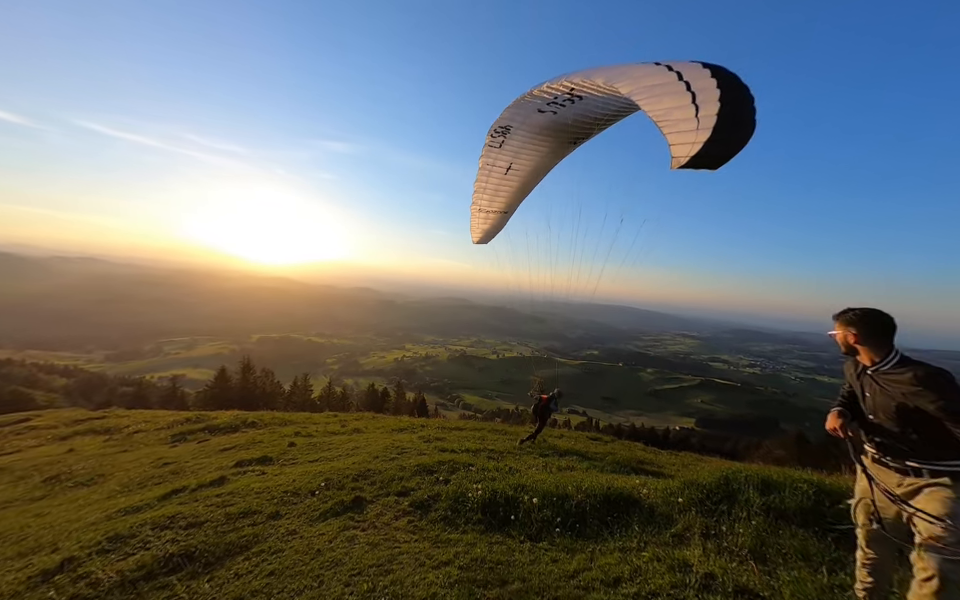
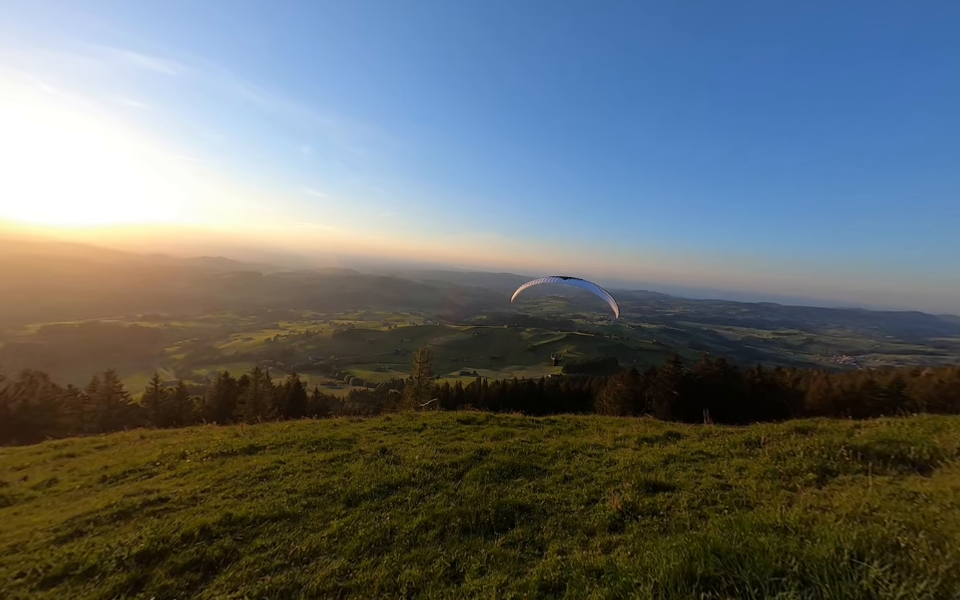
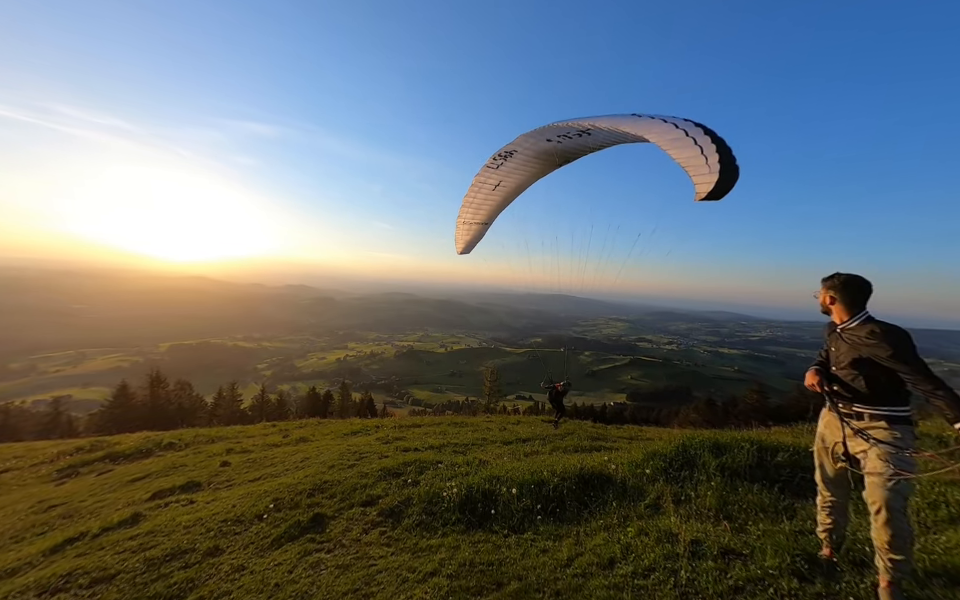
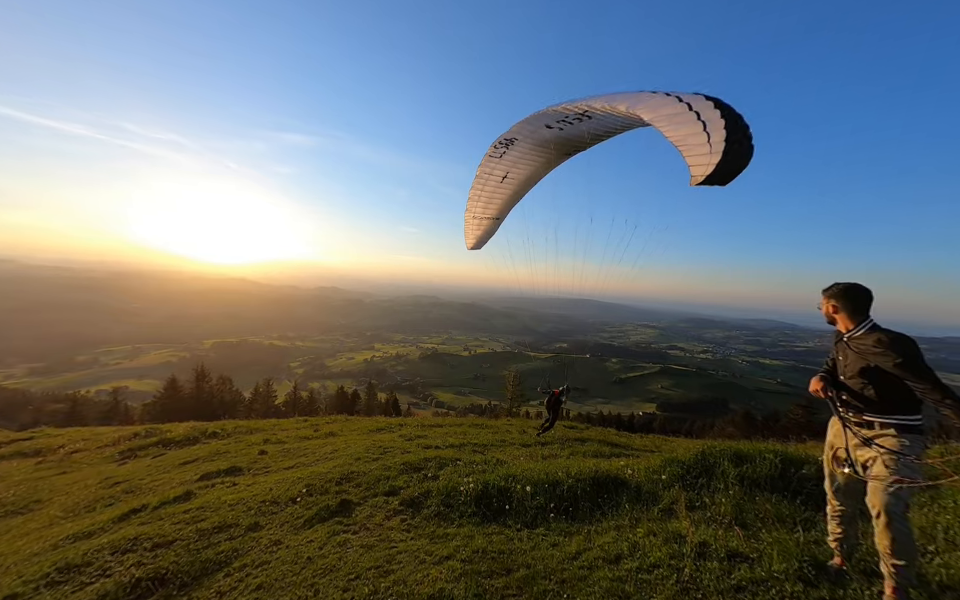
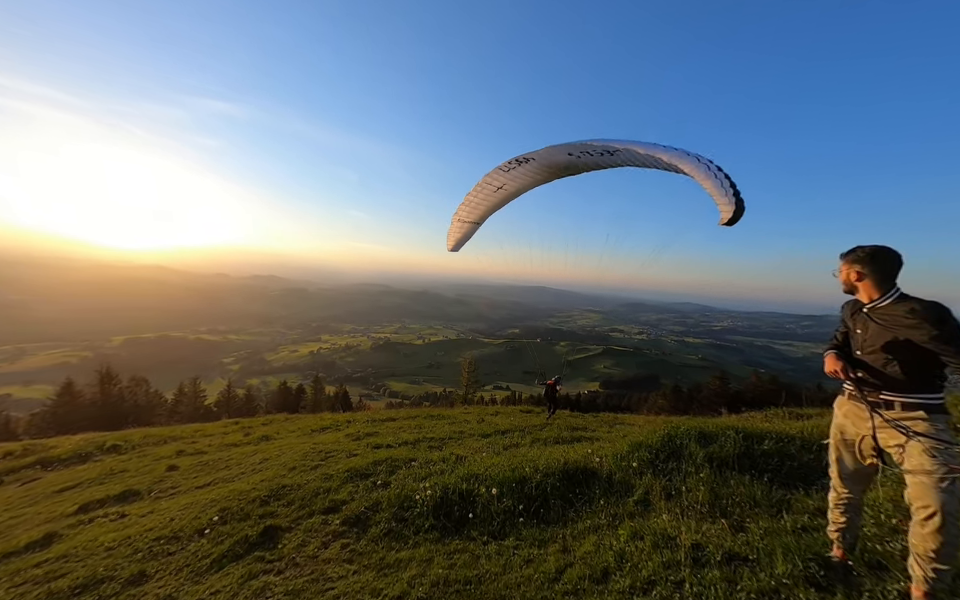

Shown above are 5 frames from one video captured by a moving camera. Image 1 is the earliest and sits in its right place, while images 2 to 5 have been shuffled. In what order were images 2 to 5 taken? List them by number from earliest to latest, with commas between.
4, 3, 5, 2
